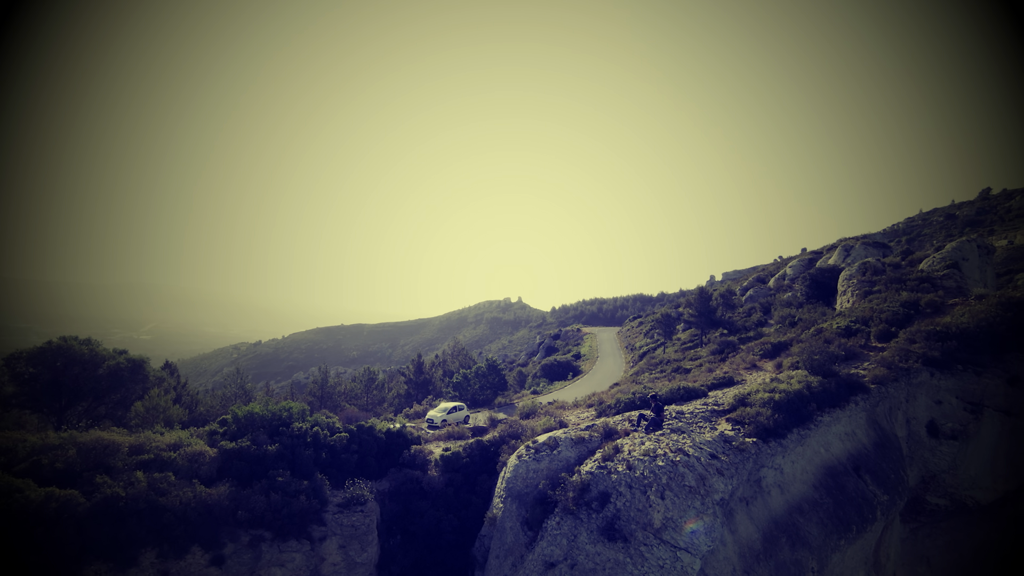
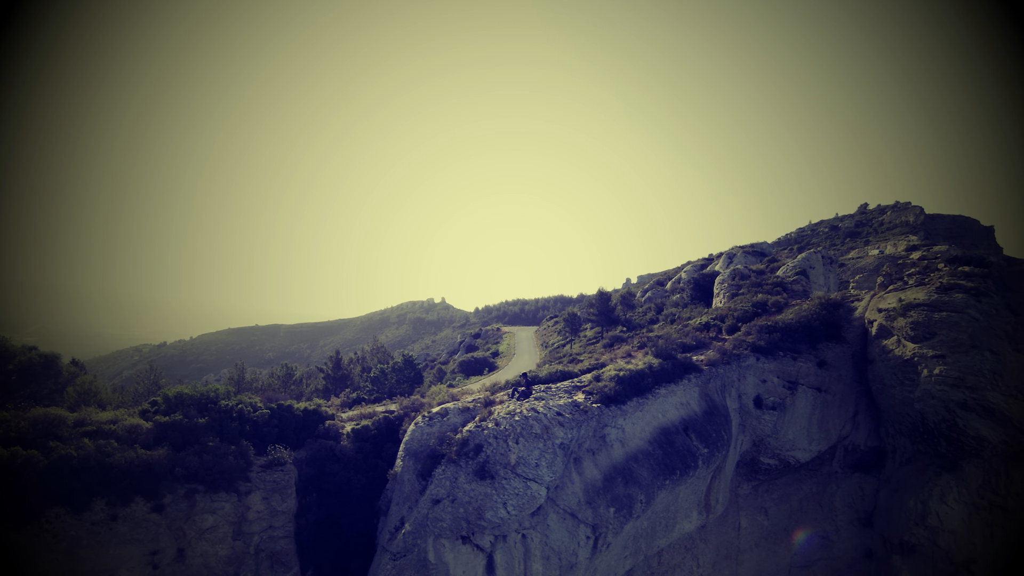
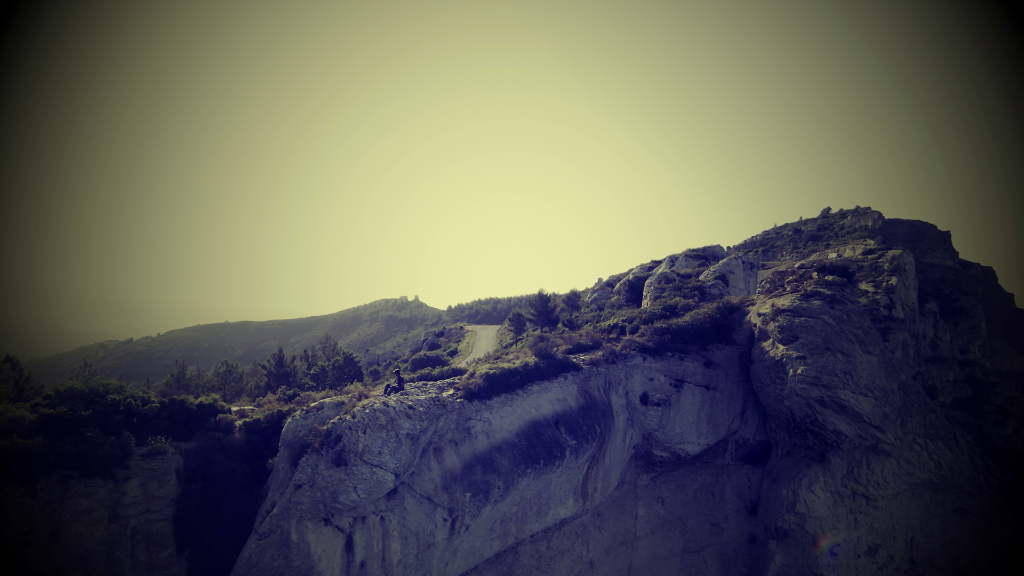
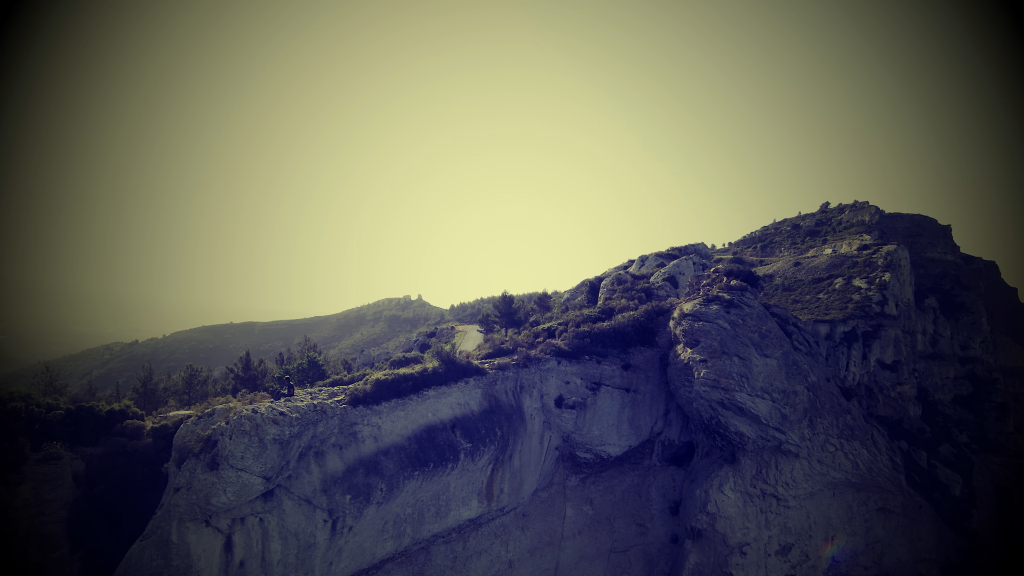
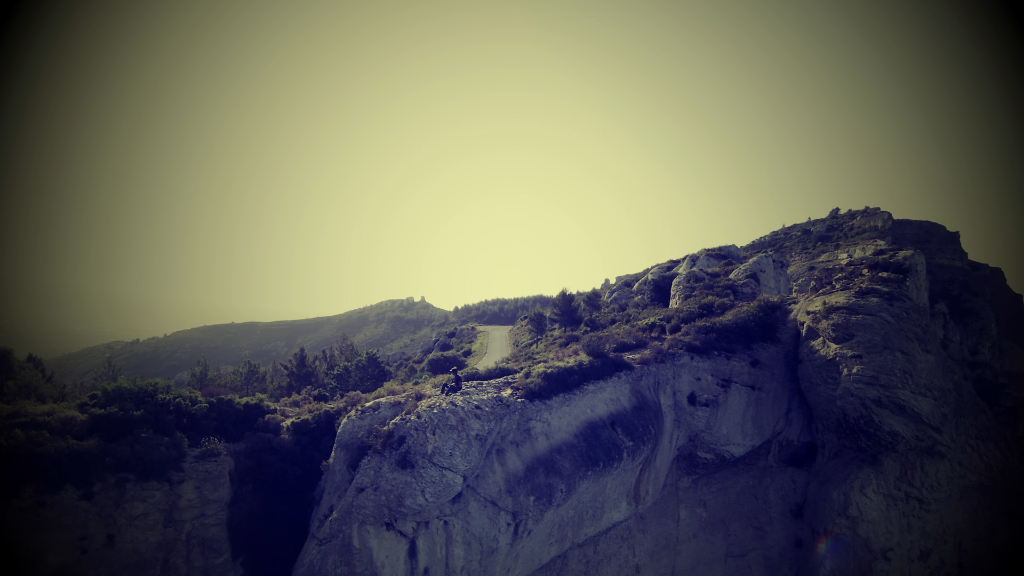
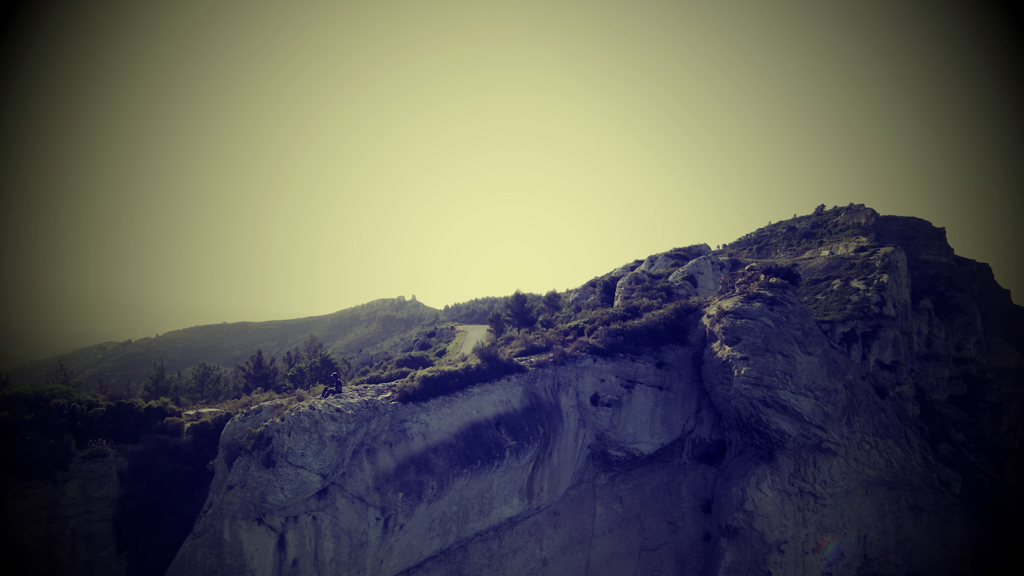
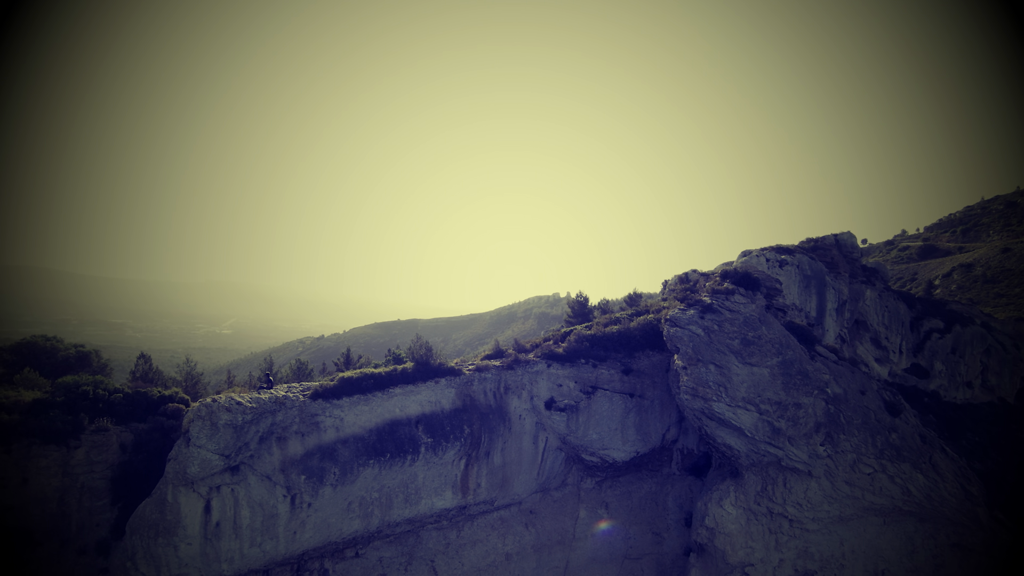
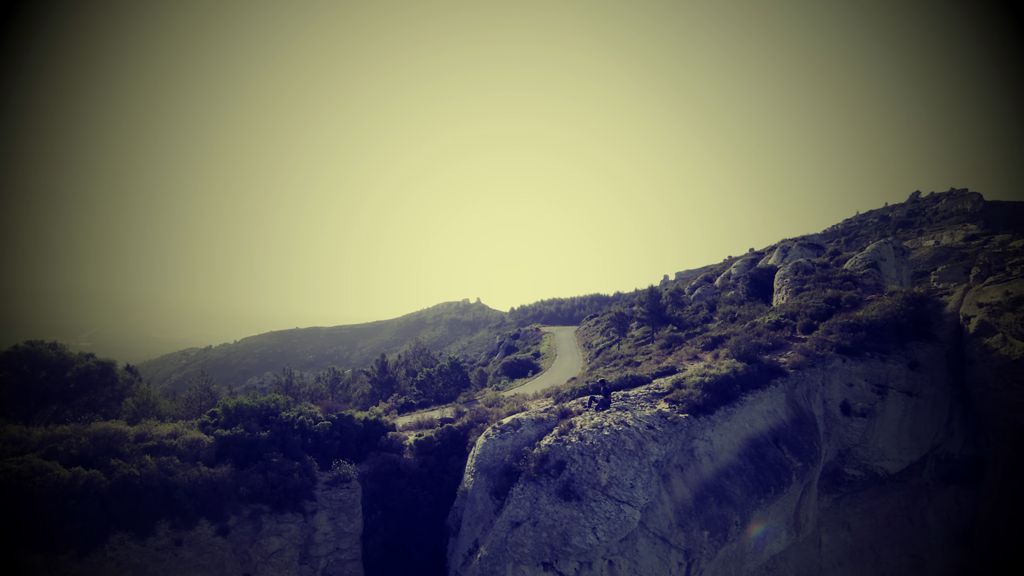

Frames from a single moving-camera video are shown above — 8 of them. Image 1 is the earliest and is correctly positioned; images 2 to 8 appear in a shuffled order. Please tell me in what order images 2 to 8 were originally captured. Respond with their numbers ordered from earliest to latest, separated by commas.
8, 2, 5, 3, 6, 4, 7
